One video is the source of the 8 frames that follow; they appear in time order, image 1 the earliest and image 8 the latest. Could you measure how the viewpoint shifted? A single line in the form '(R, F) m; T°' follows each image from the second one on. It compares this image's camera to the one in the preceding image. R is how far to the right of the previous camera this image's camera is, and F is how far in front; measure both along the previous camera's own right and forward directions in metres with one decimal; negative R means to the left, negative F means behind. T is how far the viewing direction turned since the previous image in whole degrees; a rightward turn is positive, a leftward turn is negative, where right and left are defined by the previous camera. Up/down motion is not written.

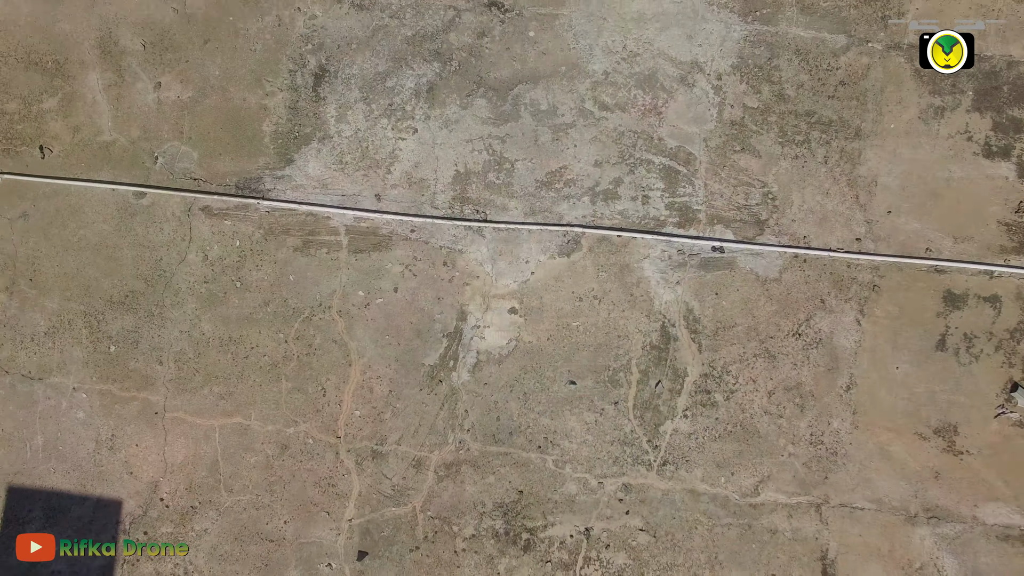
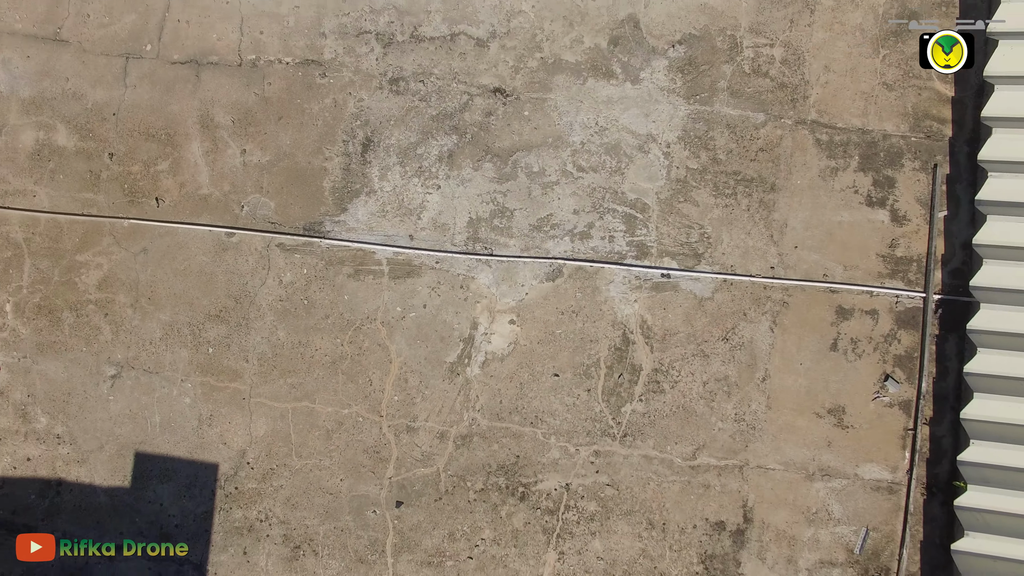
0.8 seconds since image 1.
(0.0, -0.5) m; 0°
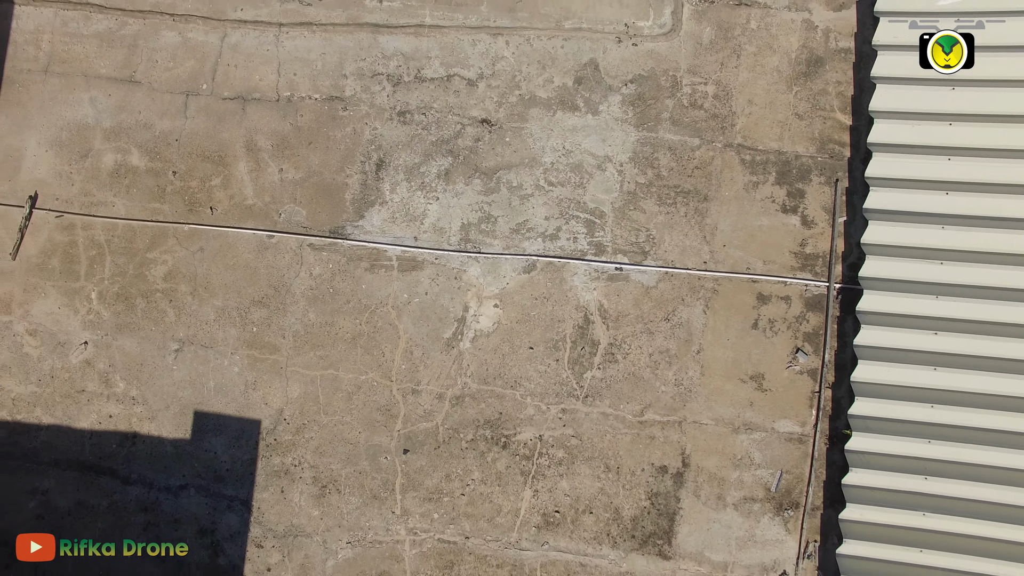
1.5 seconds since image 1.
(+0.1, -0.5) m; 0°
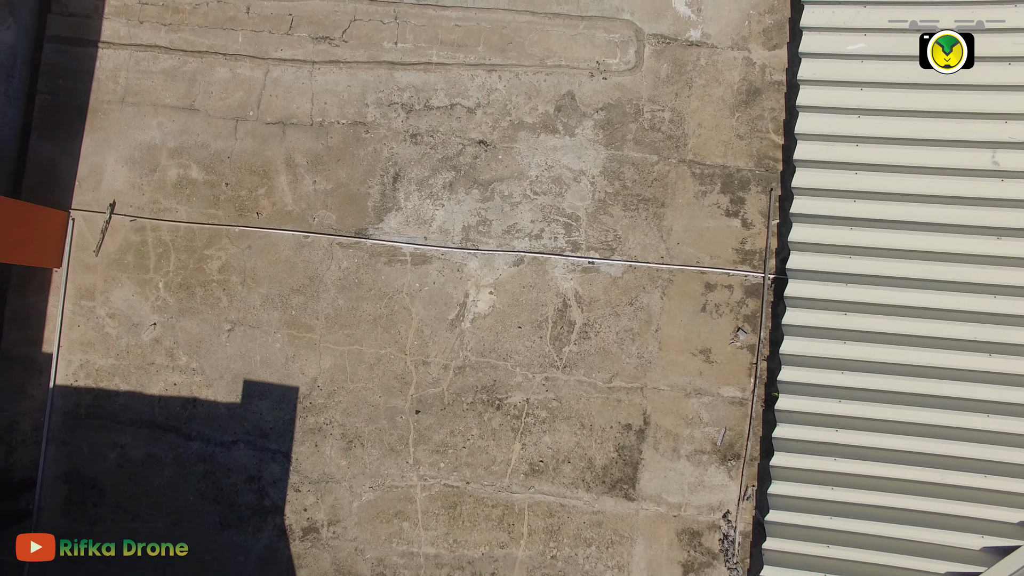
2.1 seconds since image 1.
(0.0, -0.6) m; 0°
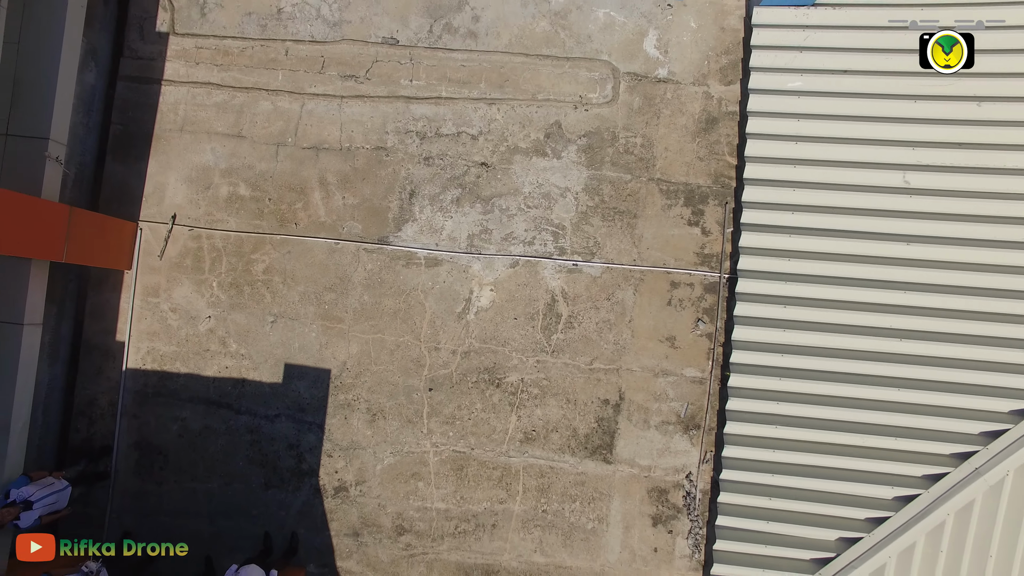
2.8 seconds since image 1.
(0.0, -0.6) m; 0°
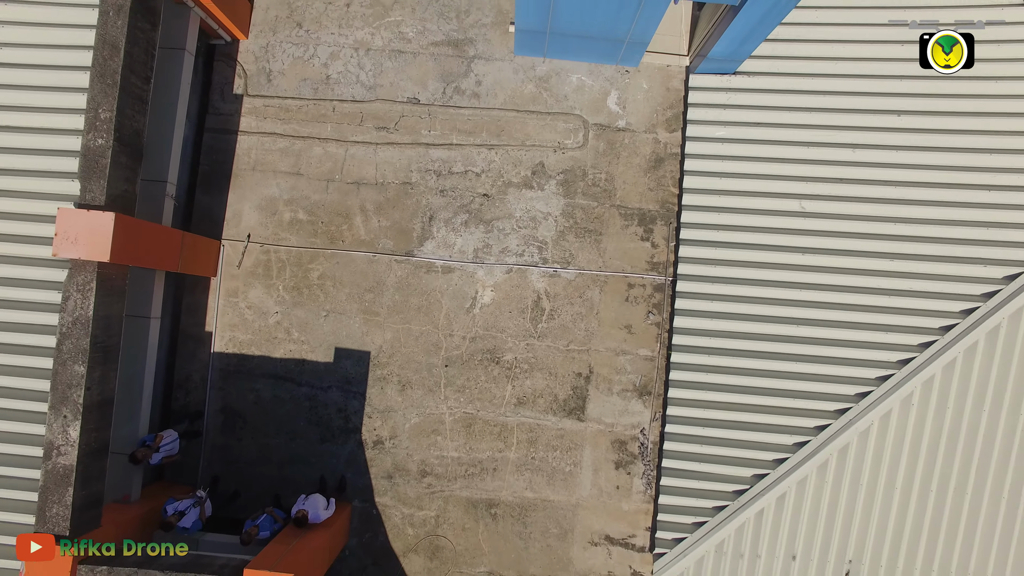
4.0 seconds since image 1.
(0.0, -1.2) m; 0°
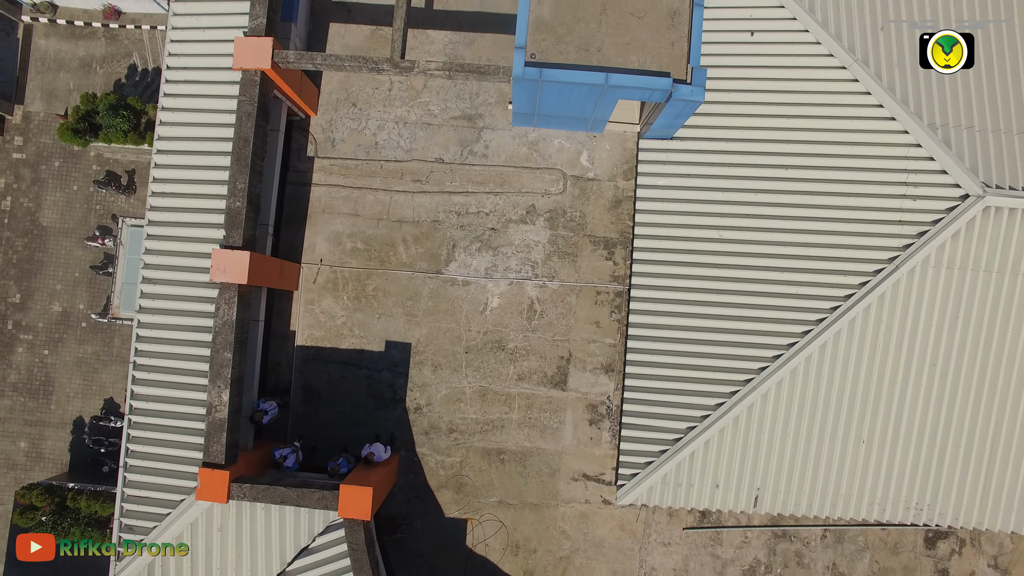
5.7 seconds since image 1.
(0.0, -1.9) m; 0°
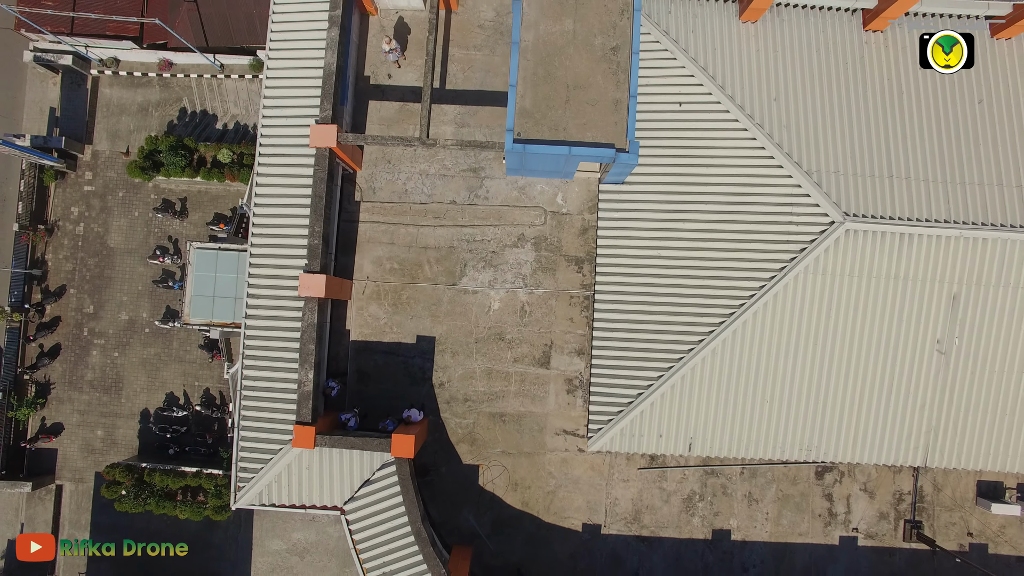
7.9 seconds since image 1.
(0.0, -2.5) m; 0°
